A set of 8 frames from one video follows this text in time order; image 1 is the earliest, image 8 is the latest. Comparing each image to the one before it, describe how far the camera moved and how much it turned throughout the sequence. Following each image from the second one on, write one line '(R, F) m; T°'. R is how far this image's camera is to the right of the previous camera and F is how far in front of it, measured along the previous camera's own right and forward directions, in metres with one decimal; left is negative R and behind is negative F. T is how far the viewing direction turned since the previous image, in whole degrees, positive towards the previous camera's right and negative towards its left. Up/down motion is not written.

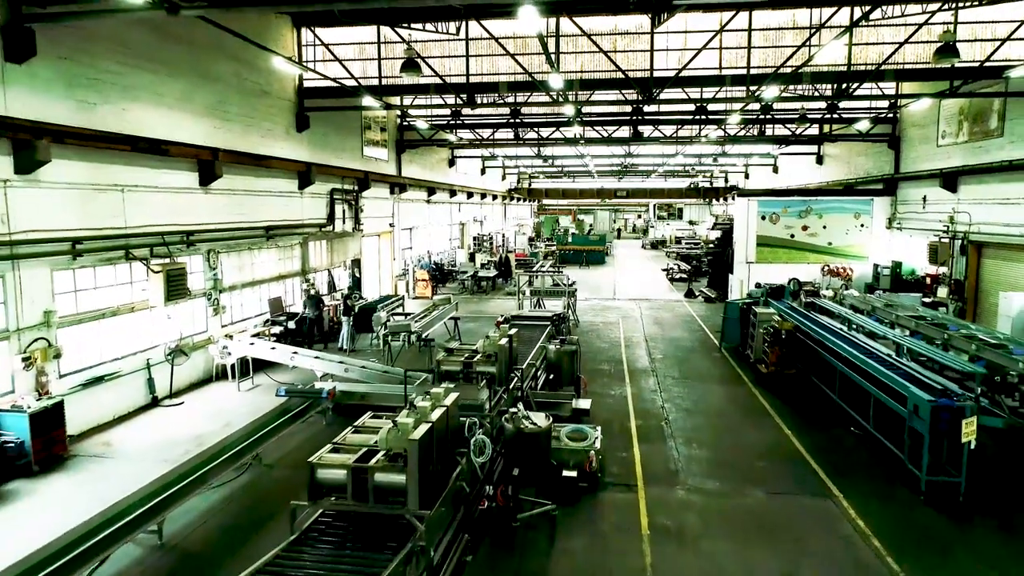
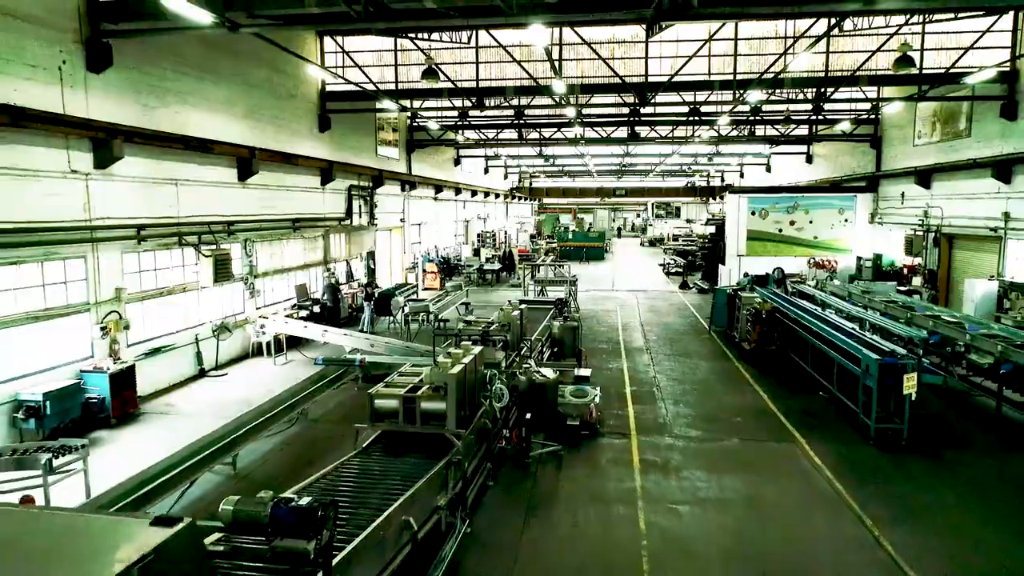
(-0.1, -0.9) m; 0°
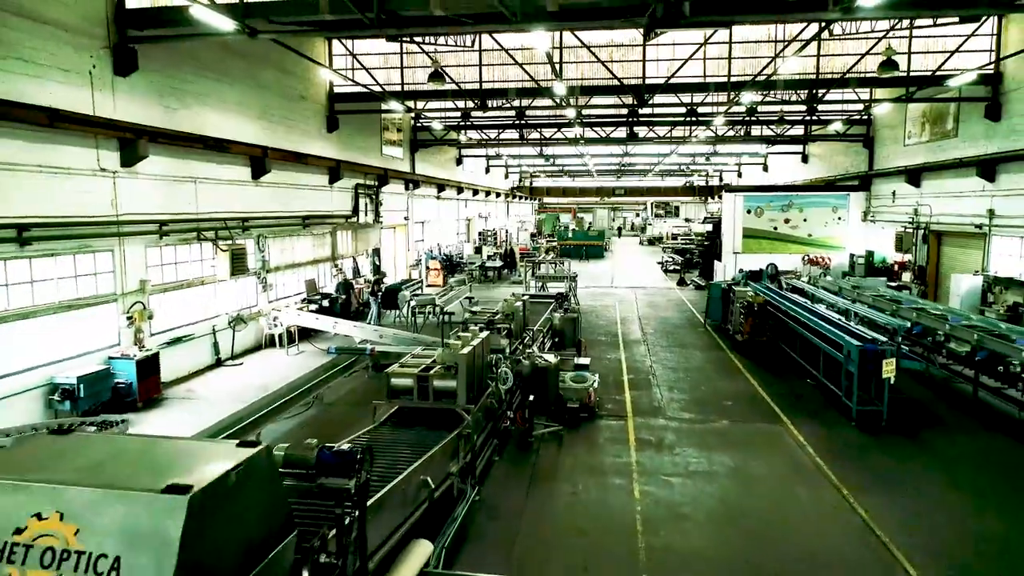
(0.0, -0.4) m; 0°
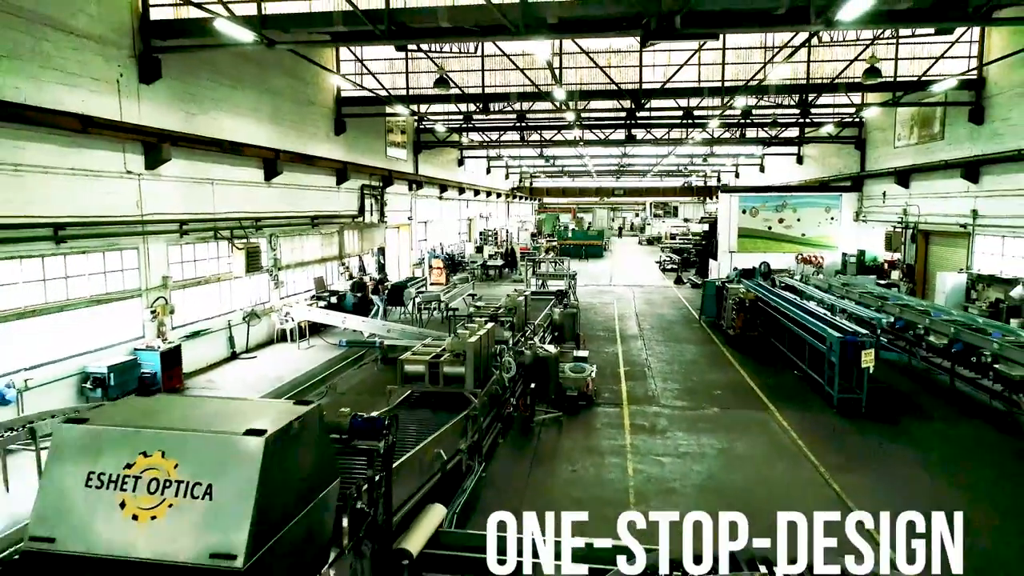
(0.0, -0.4) m; 0°
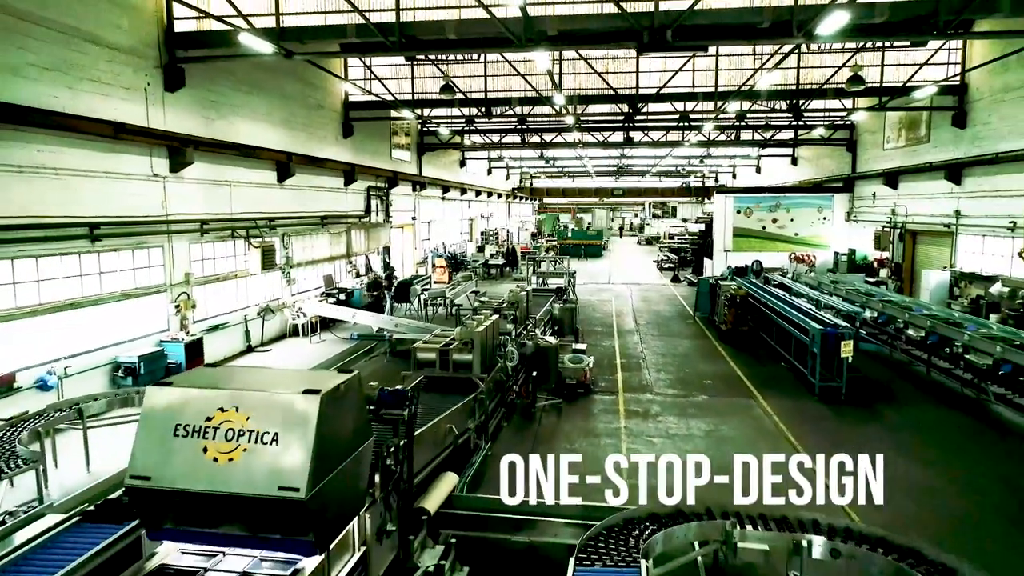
(0.0, -0.5) m; 0°
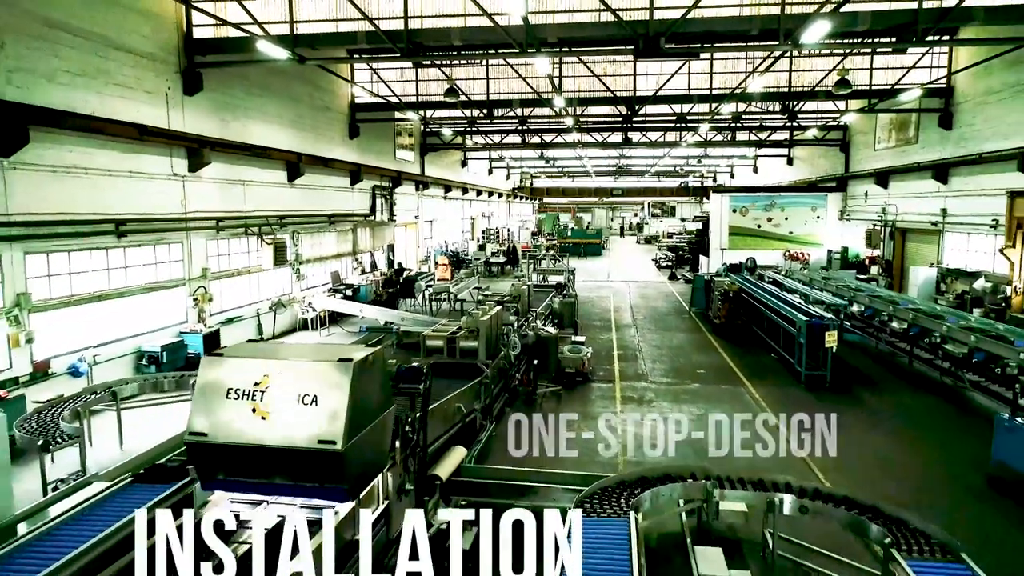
(0.0, -0.4) m; 0°
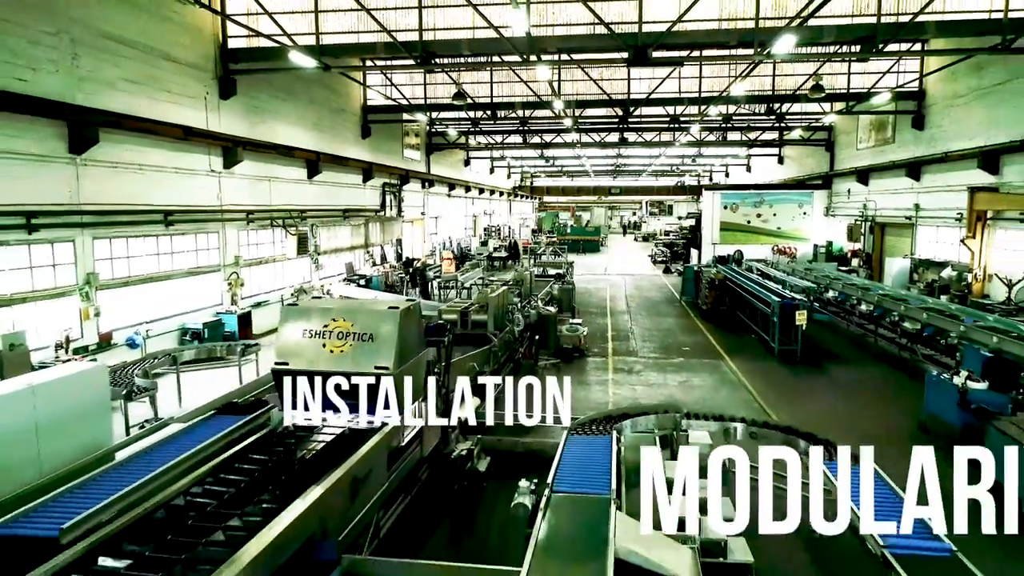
(0.0, -0.9) m; 0°
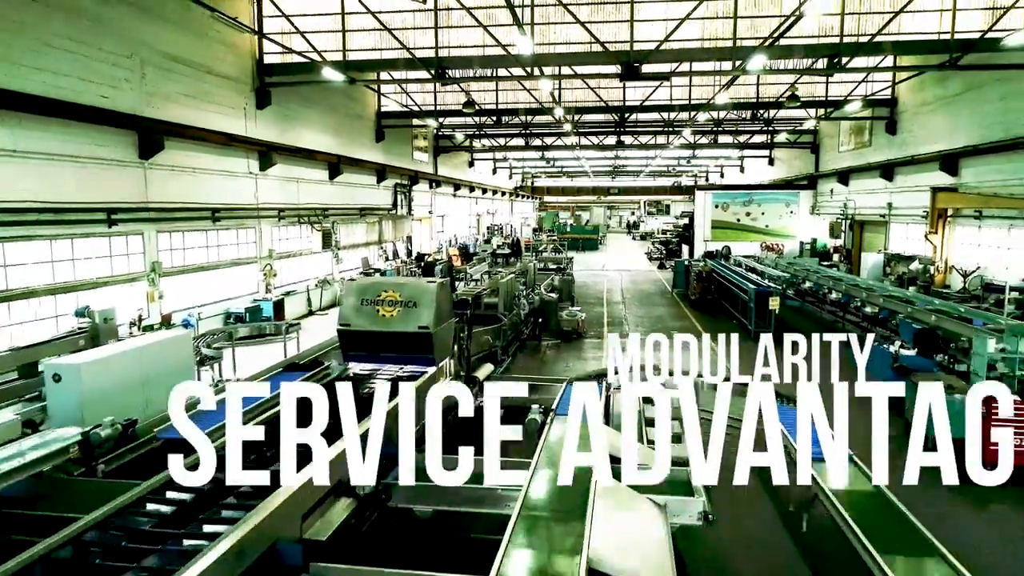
(-0.1, -1.1) m; 0°
